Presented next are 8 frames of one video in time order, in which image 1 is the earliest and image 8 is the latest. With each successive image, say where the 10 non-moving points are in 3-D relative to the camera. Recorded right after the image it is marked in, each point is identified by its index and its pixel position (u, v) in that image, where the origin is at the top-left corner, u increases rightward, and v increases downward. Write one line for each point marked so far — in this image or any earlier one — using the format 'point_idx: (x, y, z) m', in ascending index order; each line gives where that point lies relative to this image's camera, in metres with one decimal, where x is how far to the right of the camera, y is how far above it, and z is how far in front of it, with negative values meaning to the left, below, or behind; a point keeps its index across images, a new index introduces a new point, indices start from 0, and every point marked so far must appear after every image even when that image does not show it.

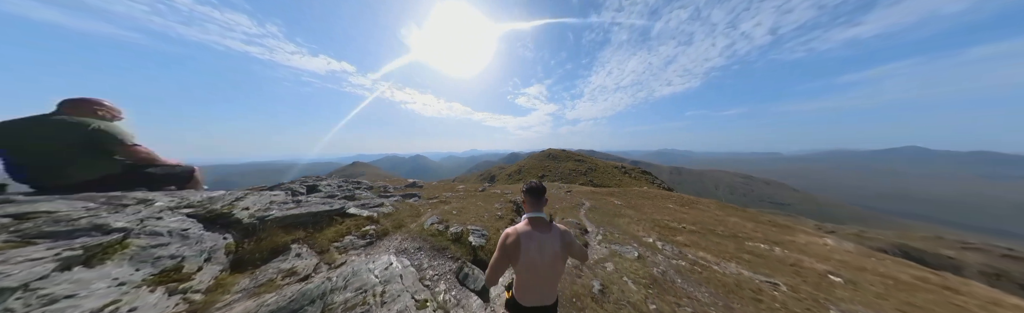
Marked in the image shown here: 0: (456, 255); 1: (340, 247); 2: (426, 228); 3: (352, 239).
0: (-3.2, -5.6, +9.3) m
1: (-9.5, -5.0, +9.0) m
2: (-6.2, -5.2, +11.8) m
3: (-9.6, -4.9, +9.8) m
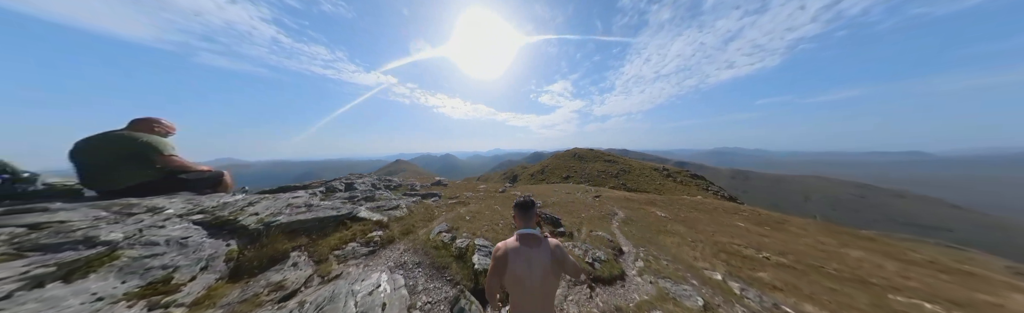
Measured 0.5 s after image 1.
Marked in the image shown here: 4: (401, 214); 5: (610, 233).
0: (-2.7, -5.8, +7.9) m
1: (-9.0, -5.2, +8.6) m
2: (-5.3, -5.4, +10.8) m
3: (-9.0, -5.2, +9.4) m
4: (-9.6, -4.9, +14.0) m
5: (+10.9, -8.6, +18.1) m
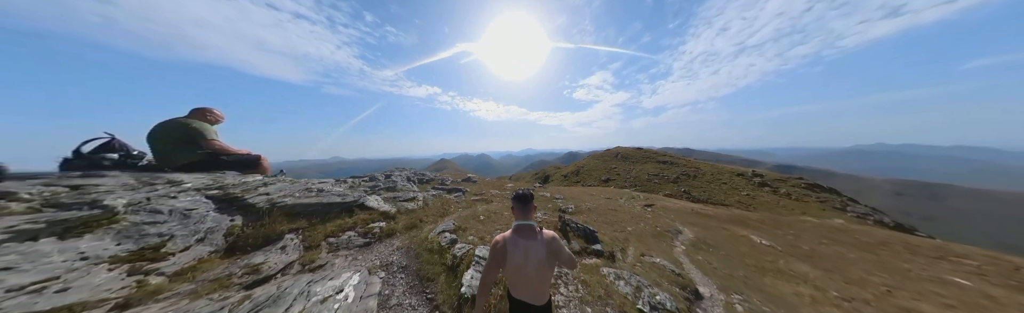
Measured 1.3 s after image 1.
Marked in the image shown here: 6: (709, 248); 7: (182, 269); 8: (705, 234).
0: (-2.7, -5.1, +5.8) m
1: (-8.6, -4.3, +7.9) m
2: (-4.6, -4.6, +9.2) m
3: (-8.4, -4.3, +8.6) m
4: (-8.0, -4.1, +13.3) m
5: (+12.8, -8.2, +12.8) m
6: (+19.0, -8.7, +15.6) m
7: (-10.9, -3.9, +5.4) m
8: (+22.6, -9.0, +19.1) m
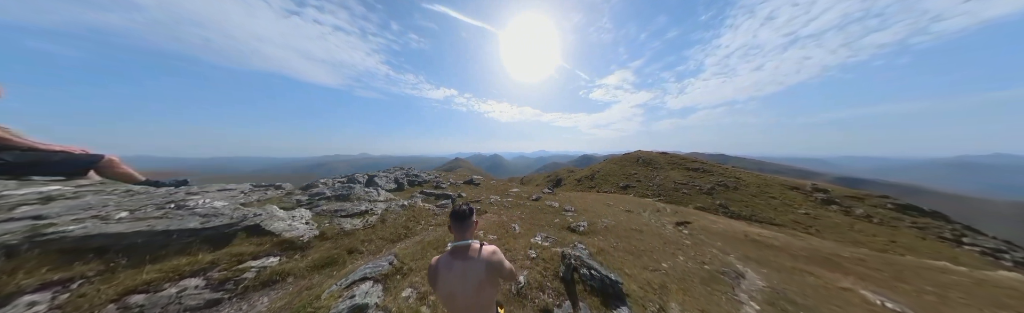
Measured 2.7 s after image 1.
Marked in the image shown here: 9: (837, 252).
0: (-4.4, -5.2, +1.9) m
1: (-10.2, -4.3, +4.4) m
2: (-6.0, -4.7, +5.4) m
3: (-9.9, -4.3, +5.1) m
4: (-9.1, -4.1, +9.7) m
5: (+11.5, -8.8, +7.6) m
6: (+17.9, -9.5, +9.9) m
7: (-12.6, -3.8, +2.1) m
8: (+21.7, -9.9, +13.1) m
9: (+37.9, -11.1, +18.8) m
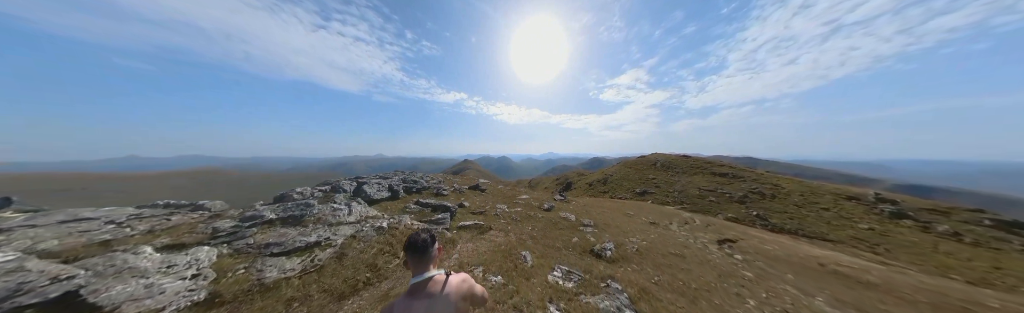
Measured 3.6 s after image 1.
0: (-4.3, -5.5, -1.5) m
1: (-10.0, -4.6, +1.3) m
2: (-5.8, -5.1, +2.2) m
3: (-9.7, -4.6, +2.1) m
4: (-8.7, -4.5, +6.6) m
5: (+11.8, -9.2, +3.5) m
6: (+18.3, -10.0, +5.5) m
7: (-12.5, -4.1, -0.8) m
8: (+22.3, -10.5, +8.5) m
9: (+38.7, -11.8, +13.4) m
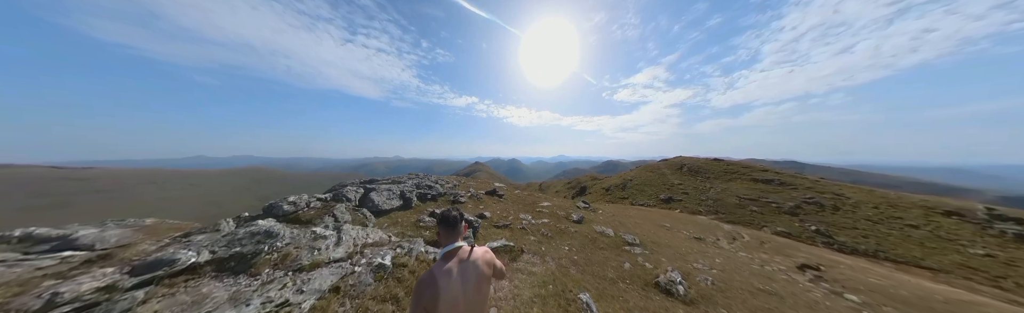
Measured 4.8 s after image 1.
0: (-2.2, -5.5, -4.9) m
1: (-7.7, -4.6, -1.8) m
2: (-3.4, -5.0, -1.2) m
3: (-7.3, -4.6, -1.1) m
4: (-6.1, -4.6, +3.5) m
5: (+14.2, -9.3, -0.8) m
6: (+20.8, -10.2, +0.8) m
7: (-10.3, -4.0, -3.8) m
8: (+24.9, -10.7, +3.5) m
9: (+41.5, -12.2, +7.6) m
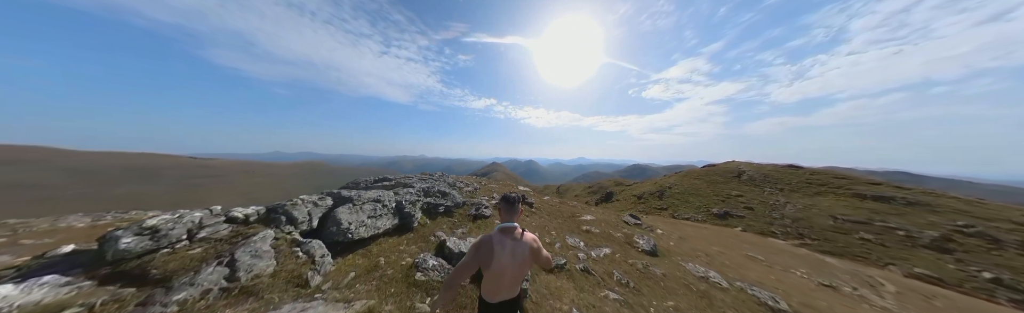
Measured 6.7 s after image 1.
0: (-0.4, -4.9, -11.8) m
1: (-5.5, -3.9, -8.2) m
2: (-1.3, -4.5, -8.0) m
3: (-5.1, -3.9, -7.5) m
4: (-3.4, -4.0, -3.2) m
5: (+16.1, -9.2, -9.4) m
6: (+22.8, -10.3, -8.4) m
7: (-8.3, -3.3, -10.0) m
8: (+27.2, -11.0, -6.0) m
9: (+44.1, -12.9, -3.6) m
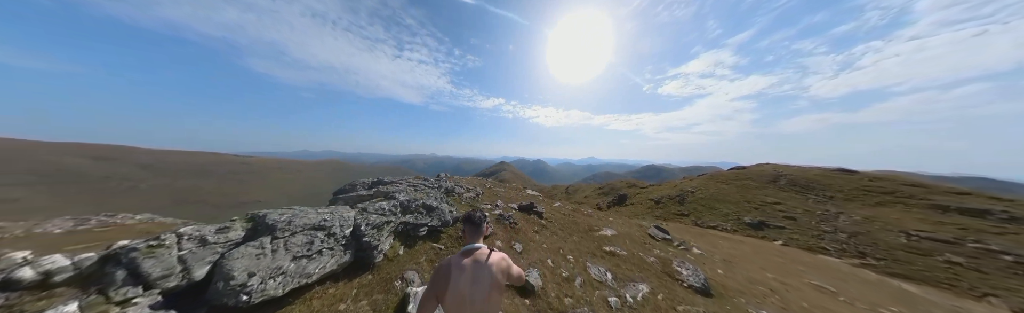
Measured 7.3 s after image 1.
0: (-1.3, -5.4, -15.3) m
1: (-6.3, -4.4, -11.5) m
2: (-2.0, -5.0, -11.5) m
3: (-5.8, -4.4, -10.8) m
4: (-3.9, -4.4, -6.5) m
5: (+15.3, -9.8, -13.6) m
6: (+22.0, -10.9, -13.0) m
7: (-9.1, -3.7, -13.1) m
8: (+26.5, -11.6, -10.8) m
9: (+43.5, -13.6, -9.2) m
